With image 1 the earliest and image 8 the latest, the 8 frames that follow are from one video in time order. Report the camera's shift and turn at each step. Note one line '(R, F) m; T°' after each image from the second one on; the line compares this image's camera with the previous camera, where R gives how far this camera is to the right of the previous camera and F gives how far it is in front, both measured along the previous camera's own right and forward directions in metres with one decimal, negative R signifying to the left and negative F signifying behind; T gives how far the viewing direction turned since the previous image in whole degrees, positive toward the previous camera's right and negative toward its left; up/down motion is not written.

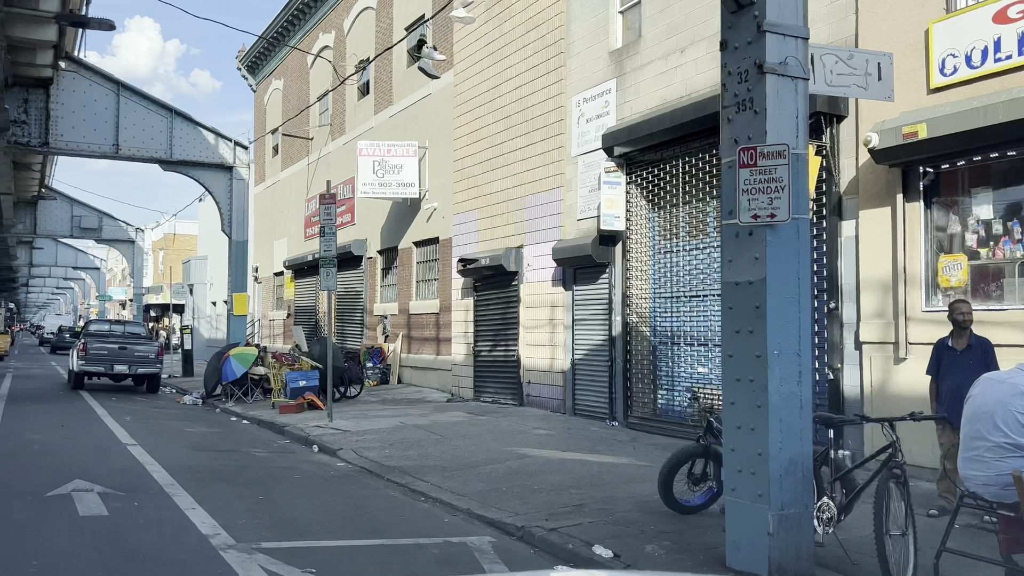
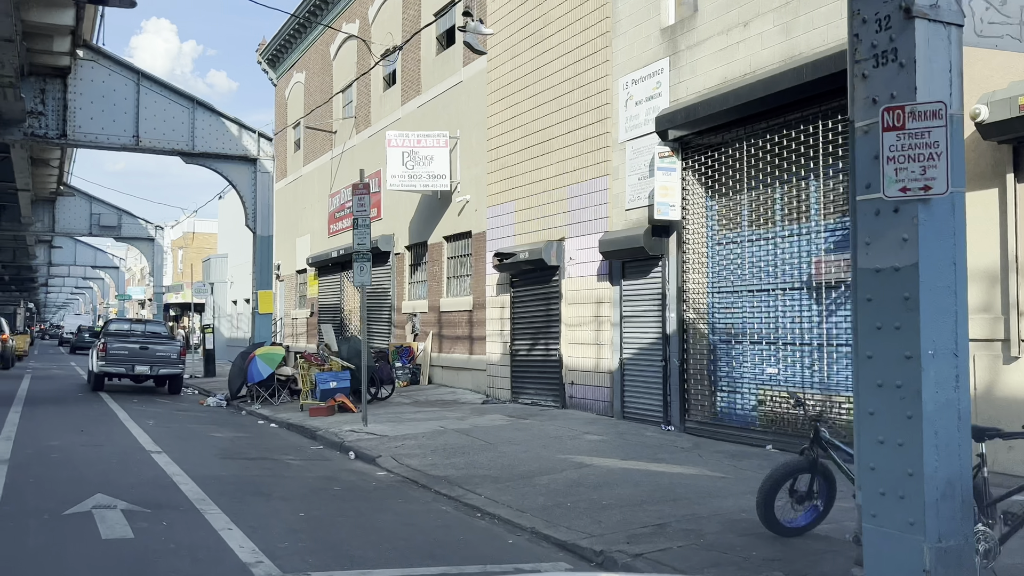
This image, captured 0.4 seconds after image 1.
(-0.5, +0.9) m; -1°
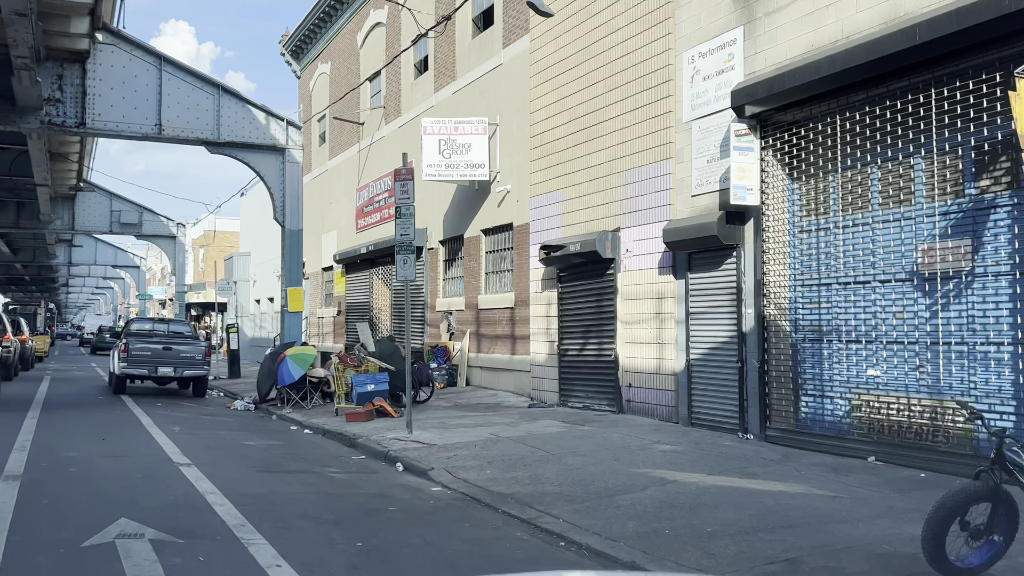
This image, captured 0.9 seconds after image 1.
(-0.6, +1.1) m; -1°
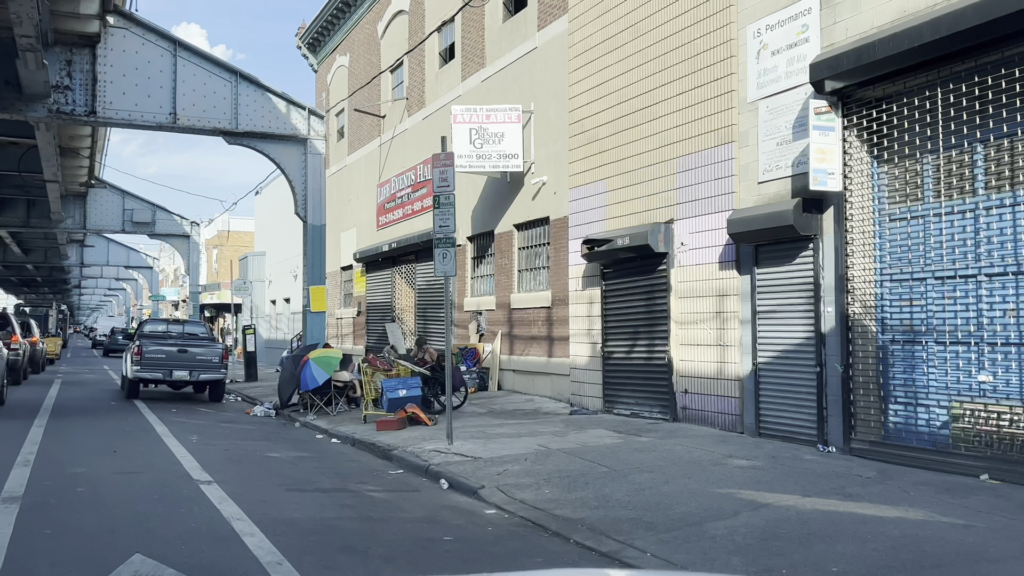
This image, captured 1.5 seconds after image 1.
(-0.5, +1.1) m; -1°
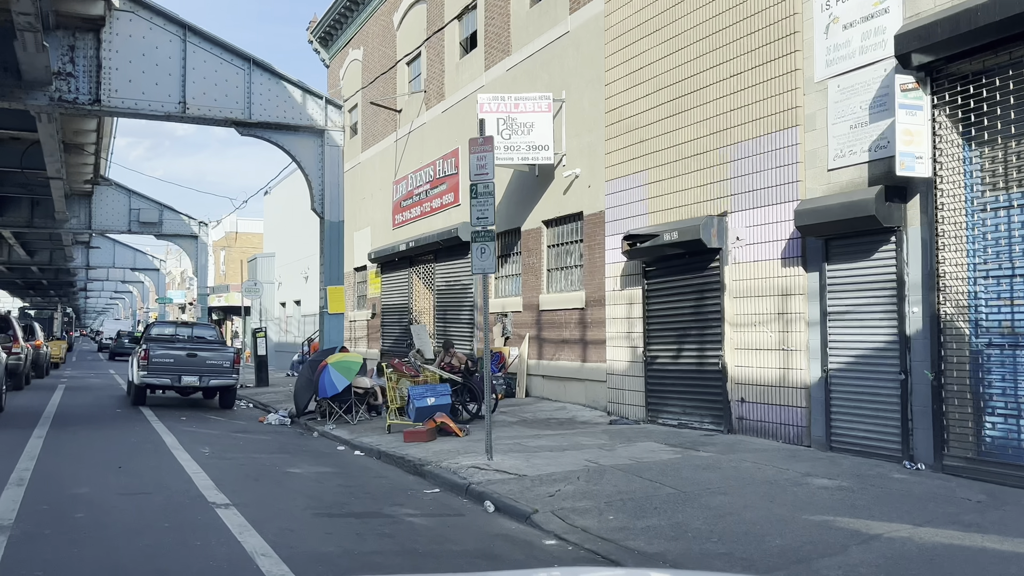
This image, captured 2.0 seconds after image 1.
(-0.5, +1.0) m; 0°
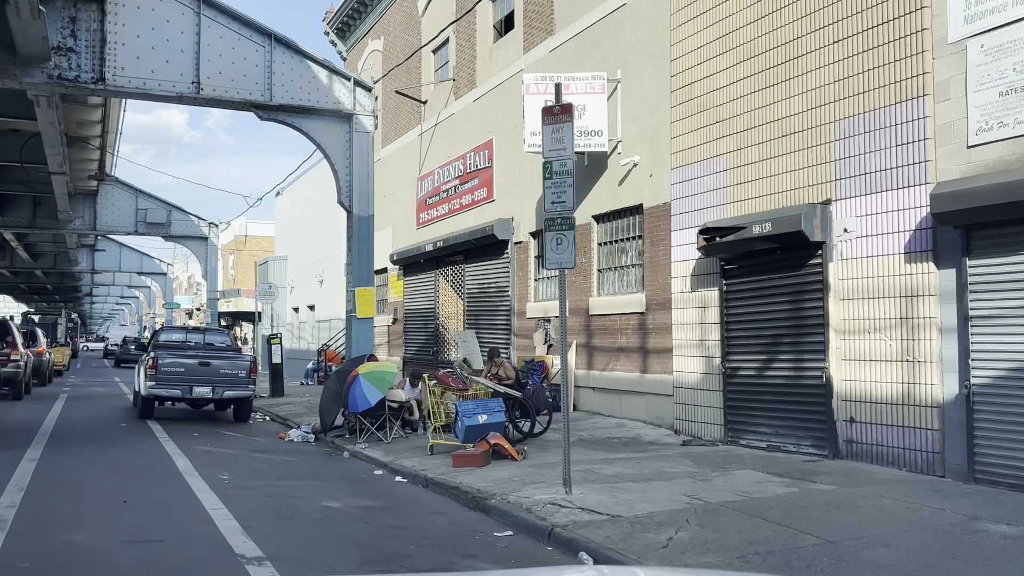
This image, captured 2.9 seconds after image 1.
(-0.7, +1.6) m; 0°
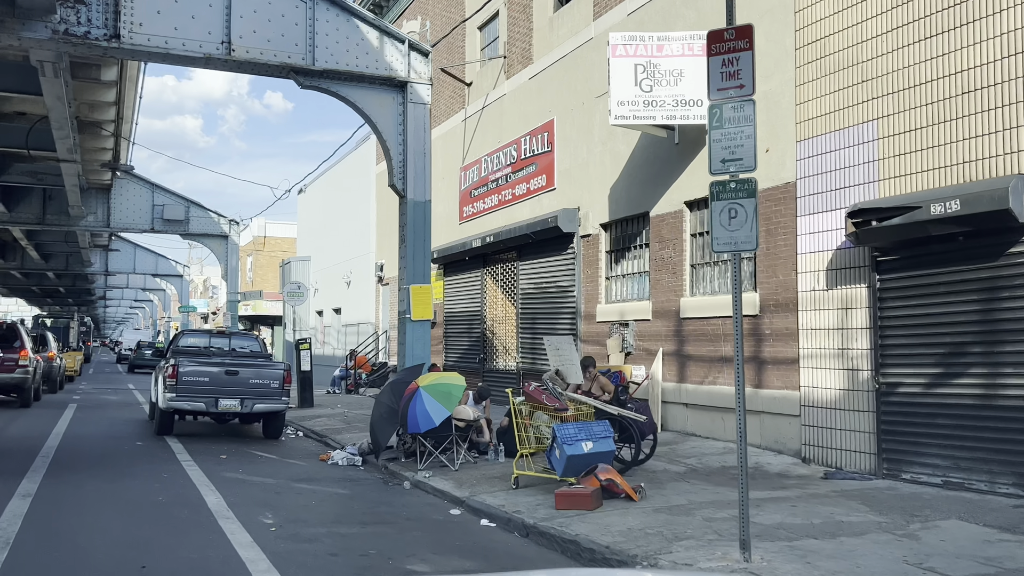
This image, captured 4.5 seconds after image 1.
(-1.0, +2.1) m; -1°
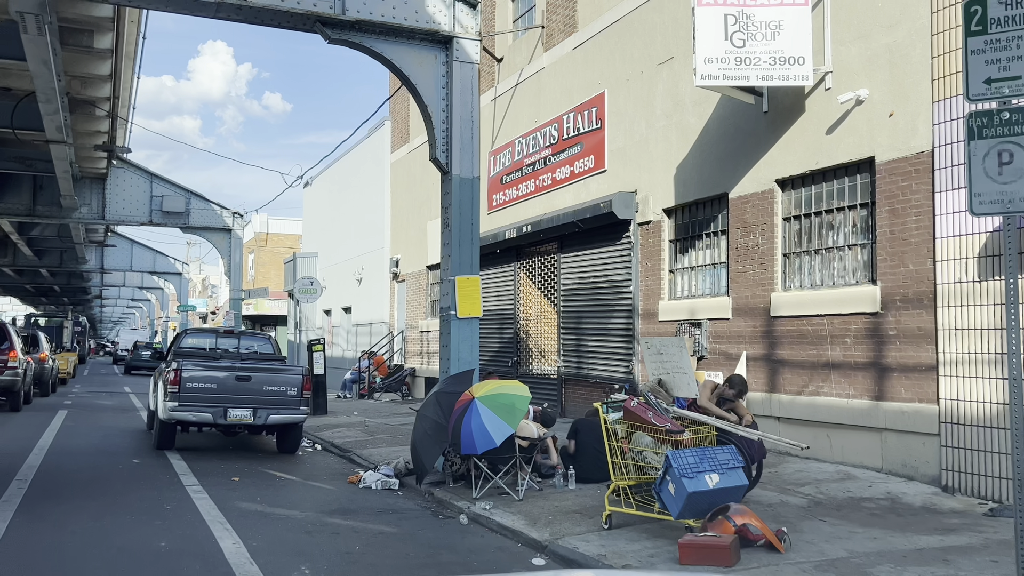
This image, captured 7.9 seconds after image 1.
(-0.8, +1.8) m; 0°
